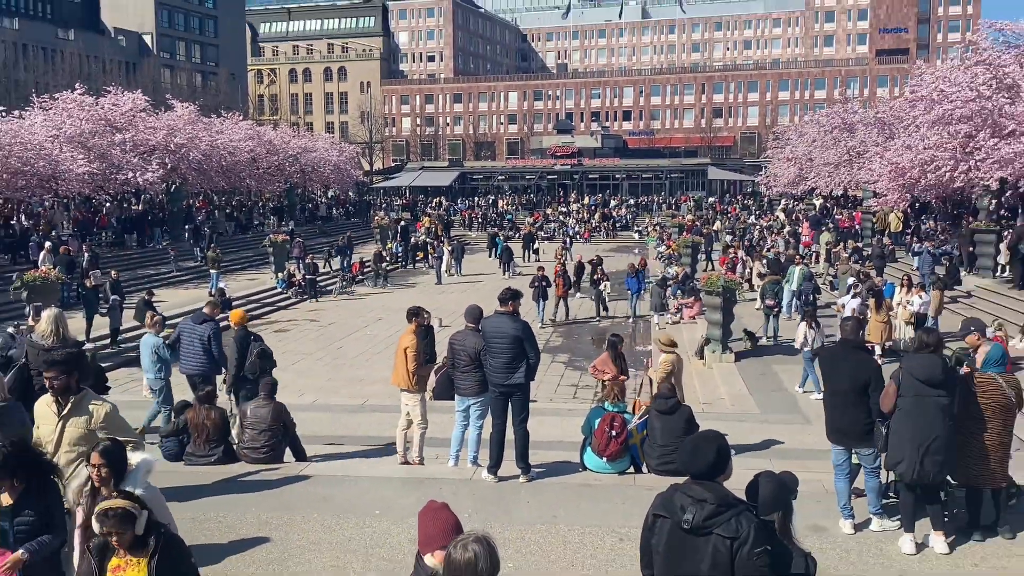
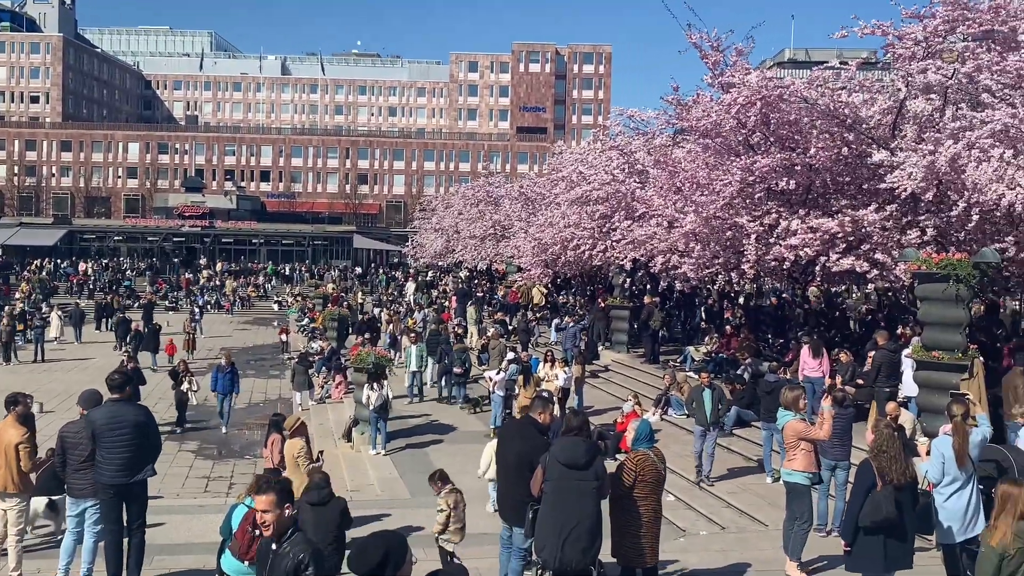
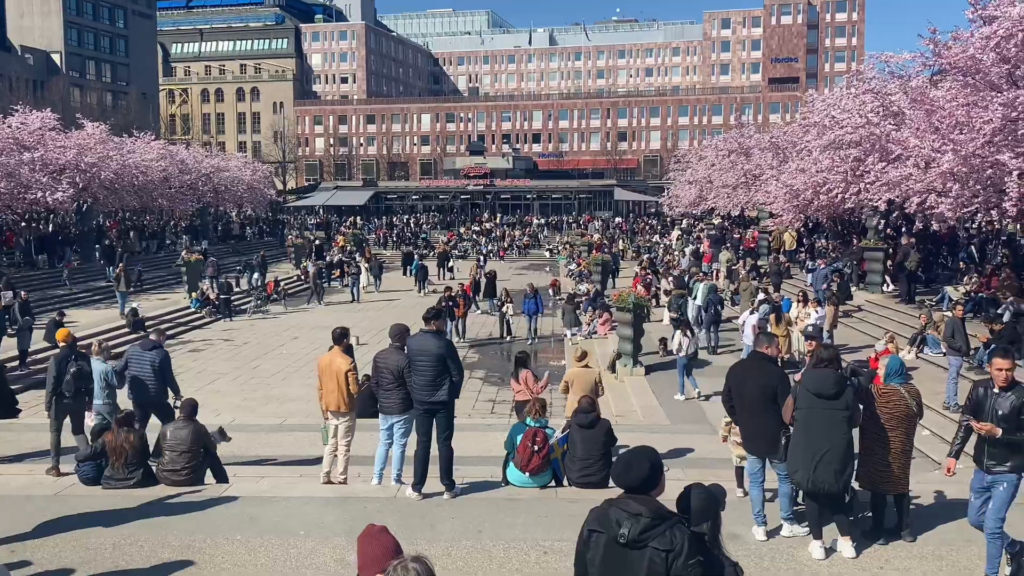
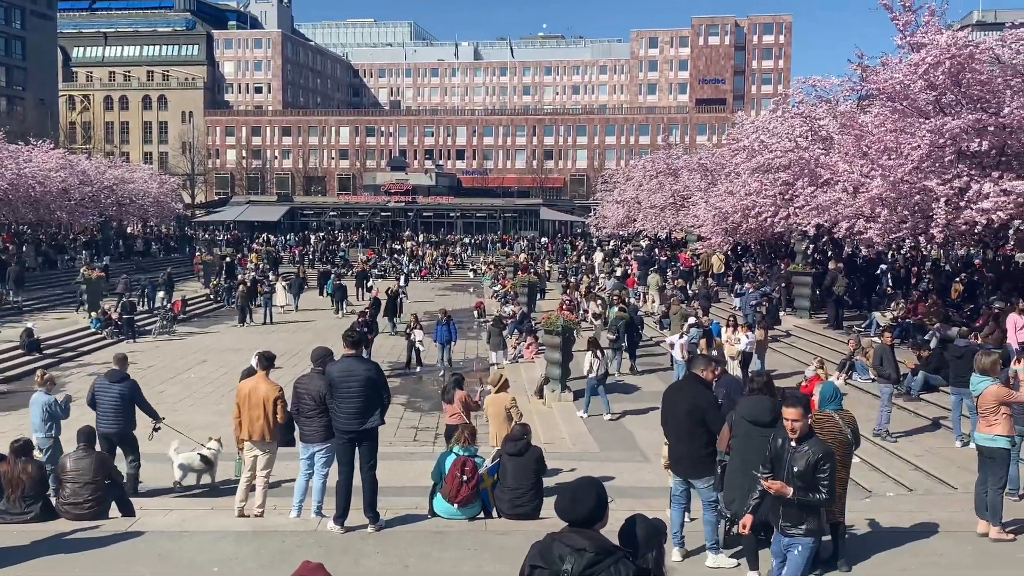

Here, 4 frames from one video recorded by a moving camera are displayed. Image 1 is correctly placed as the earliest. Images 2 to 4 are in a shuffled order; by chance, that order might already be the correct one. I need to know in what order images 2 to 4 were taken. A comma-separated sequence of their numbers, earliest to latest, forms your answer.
3, 4, 2
